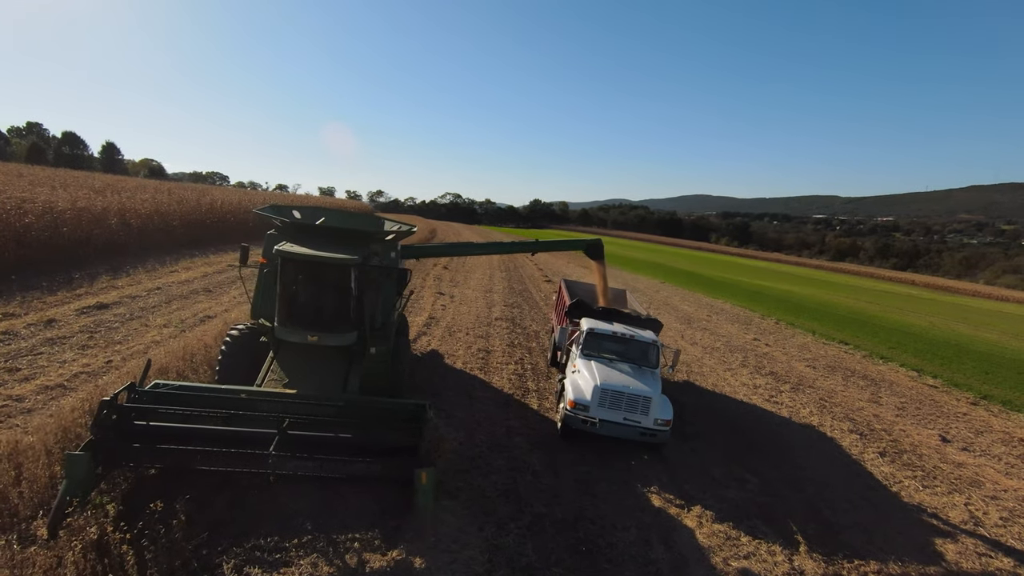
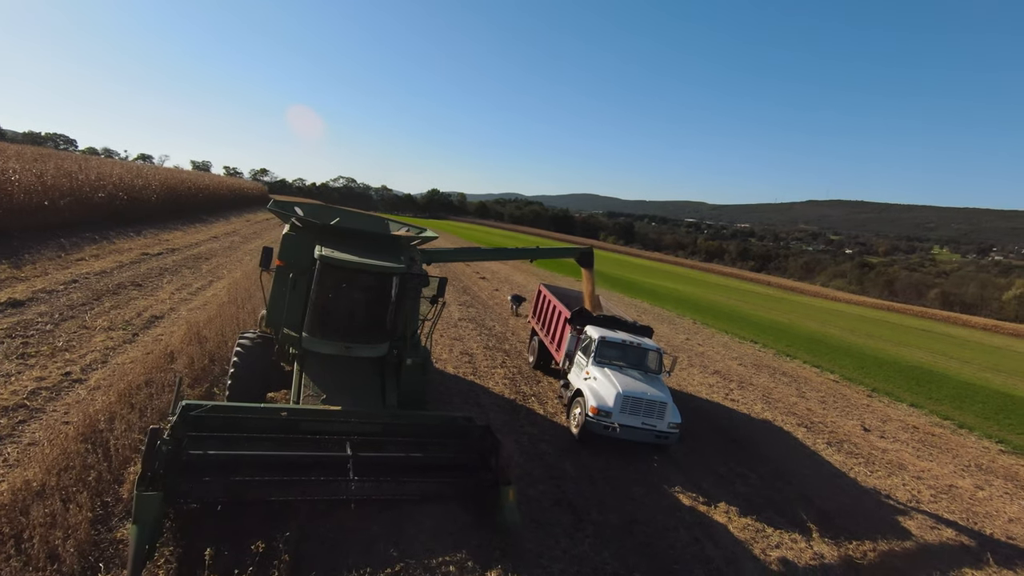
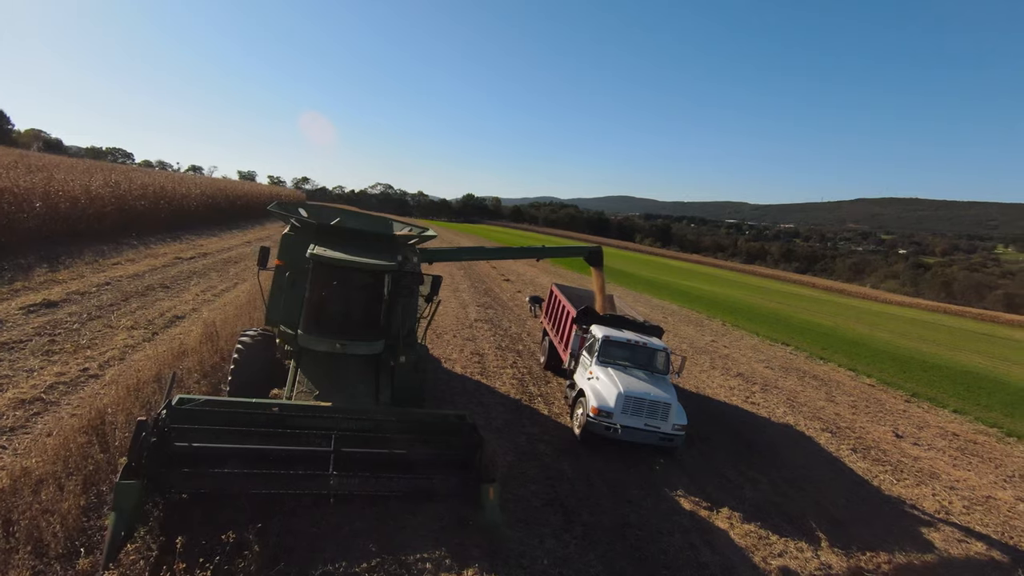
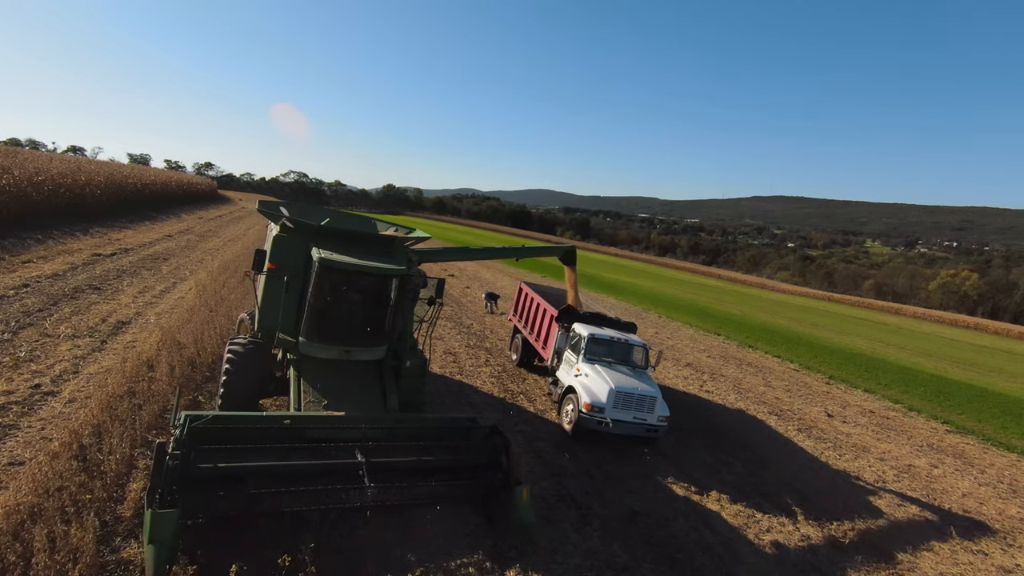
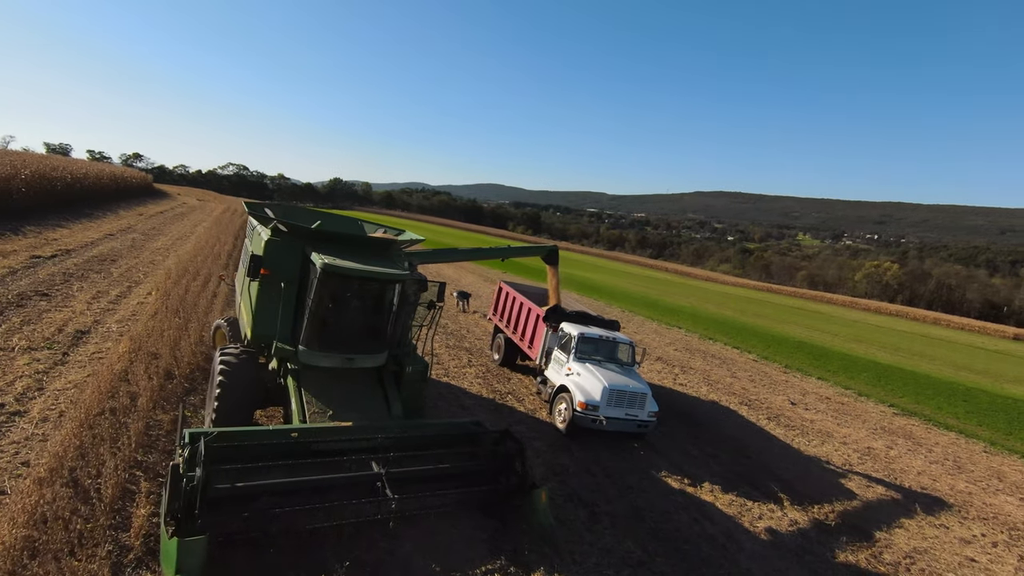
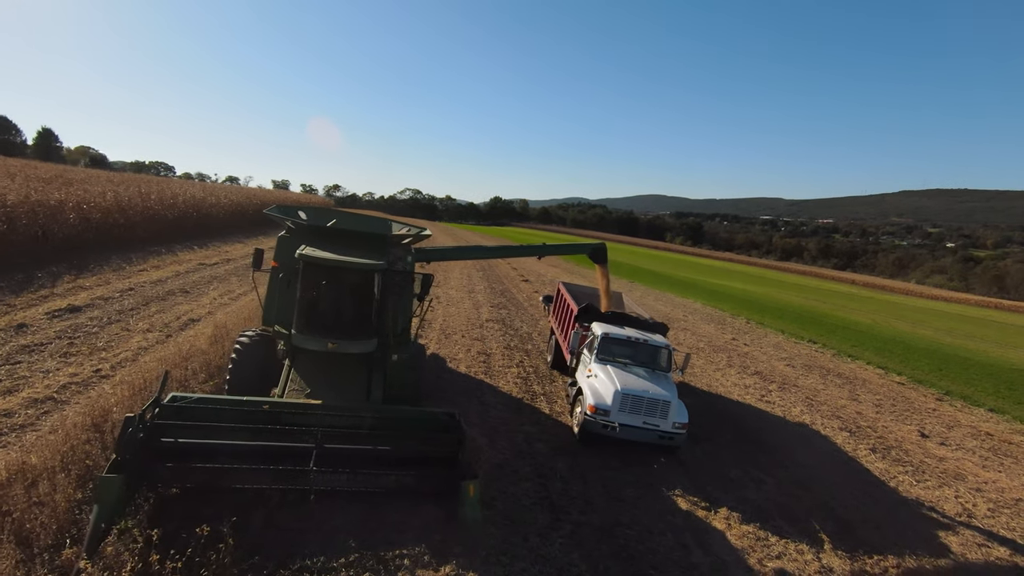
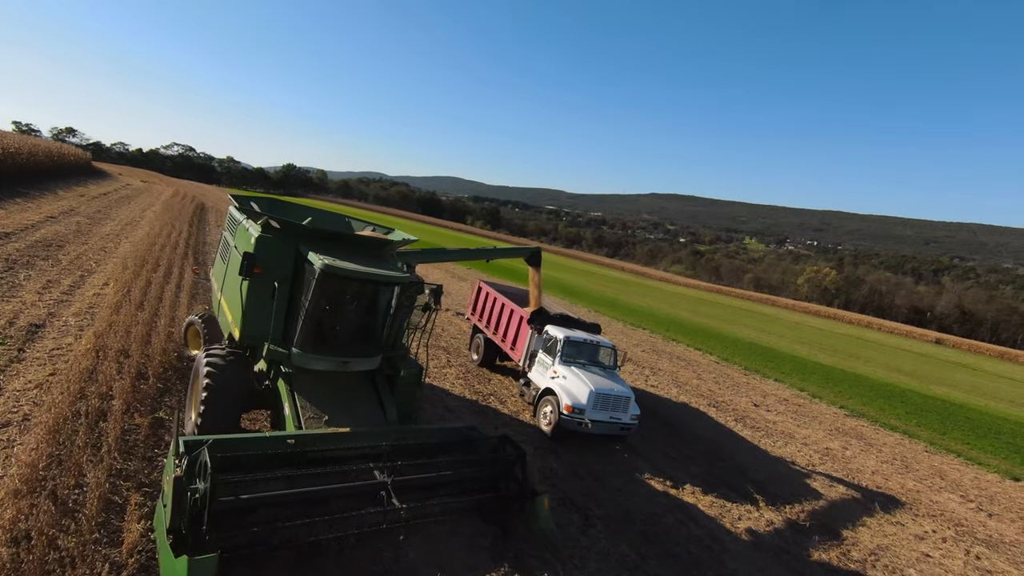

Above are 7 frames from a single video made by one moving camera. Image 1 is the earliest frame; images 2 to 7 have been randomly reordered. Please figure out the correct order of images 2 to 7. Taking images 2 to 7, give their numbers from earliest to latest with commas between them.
6, 3, 2, 4, 5, 7
